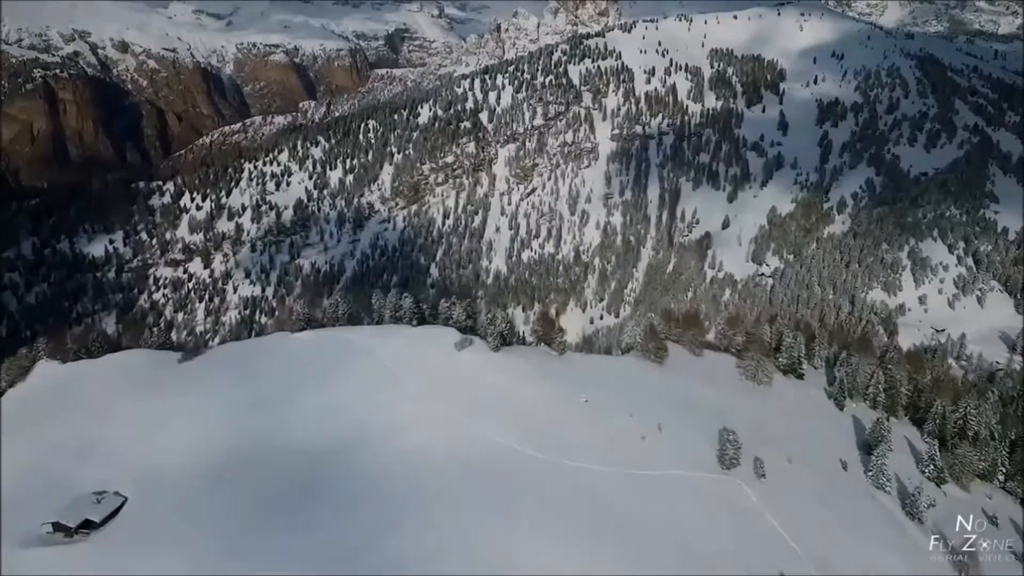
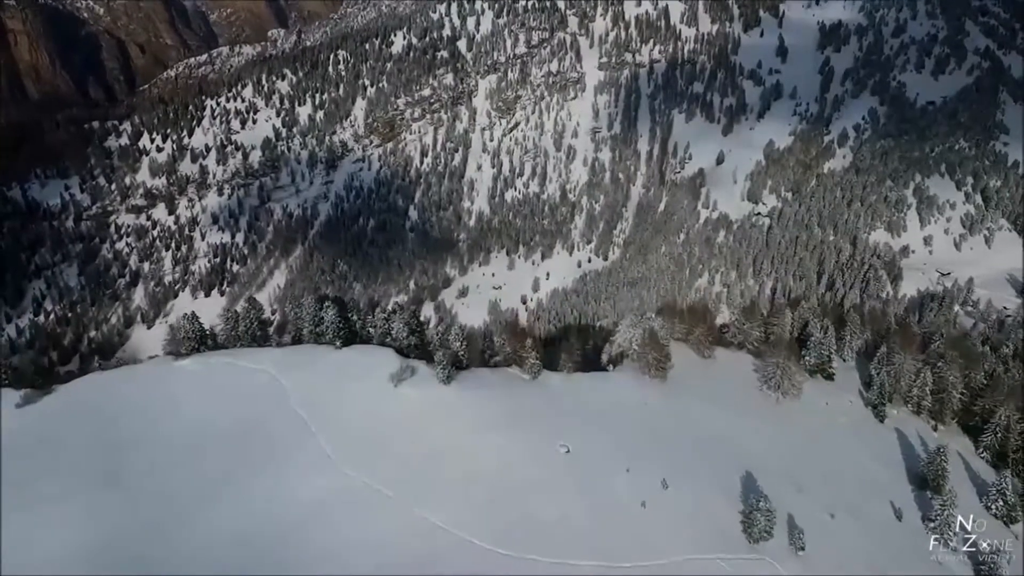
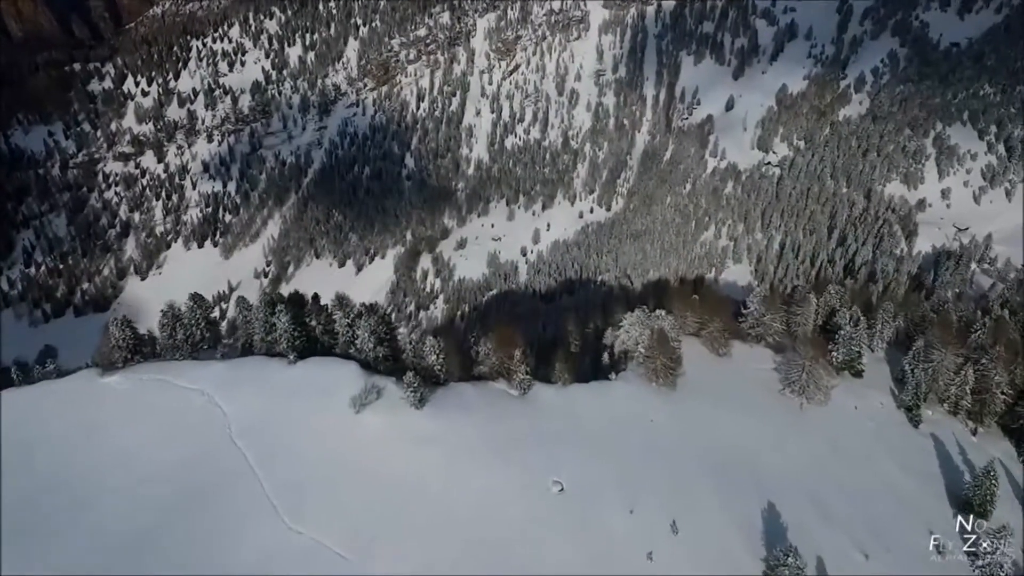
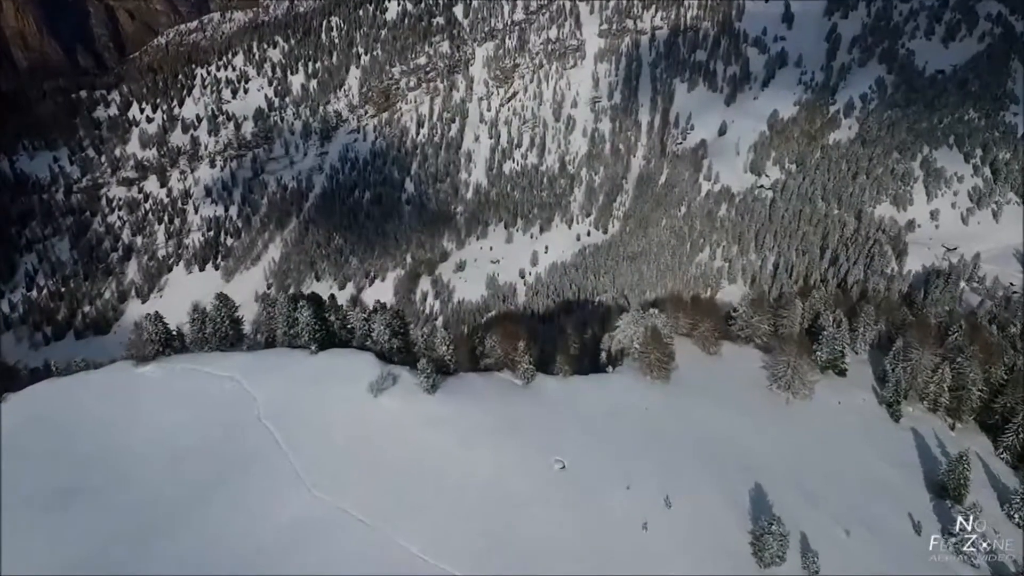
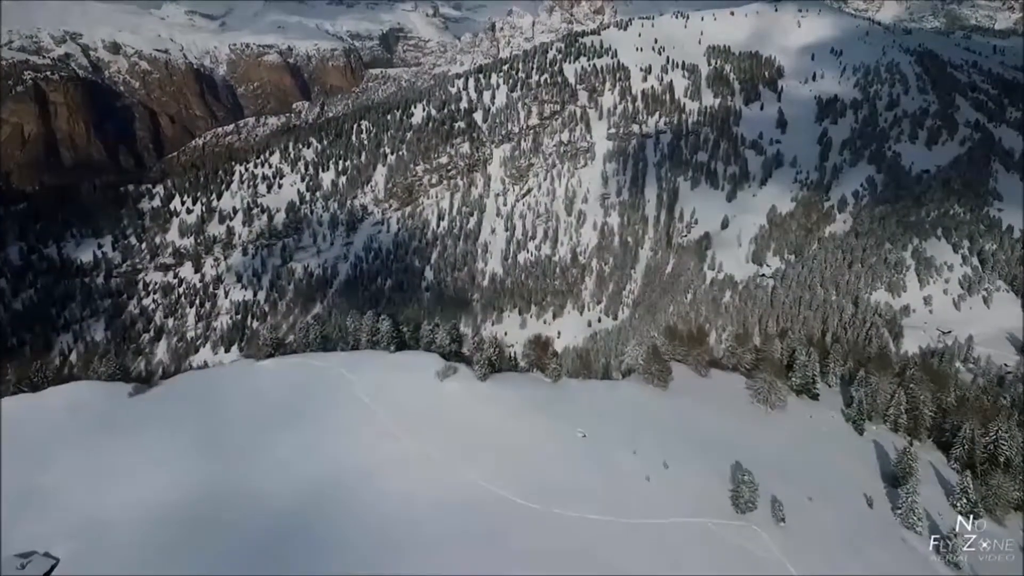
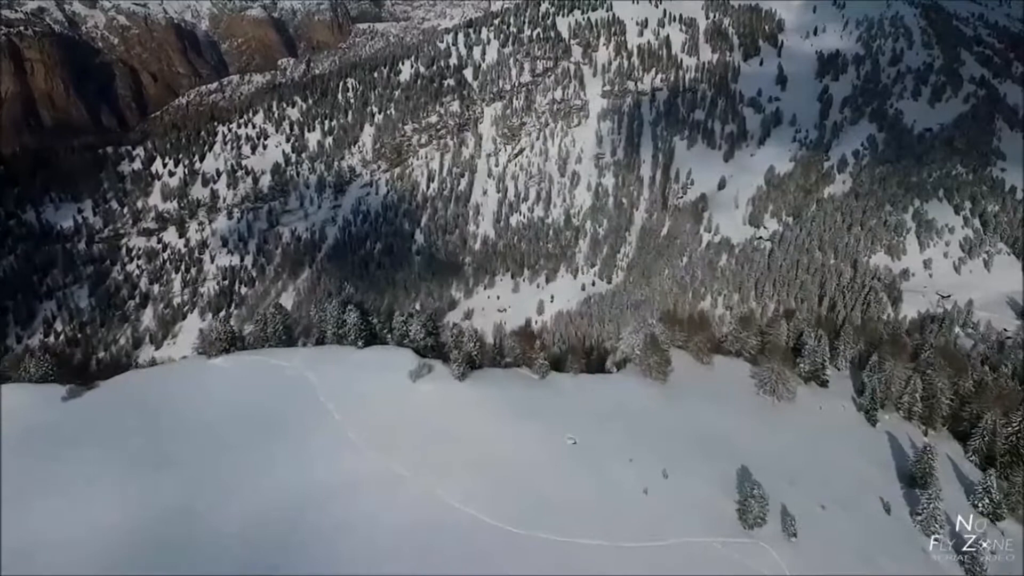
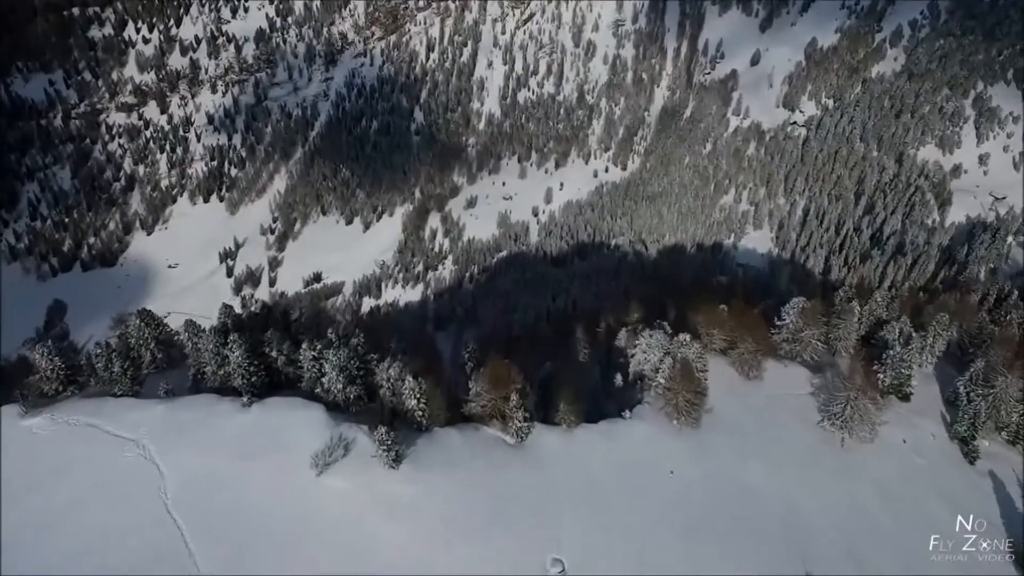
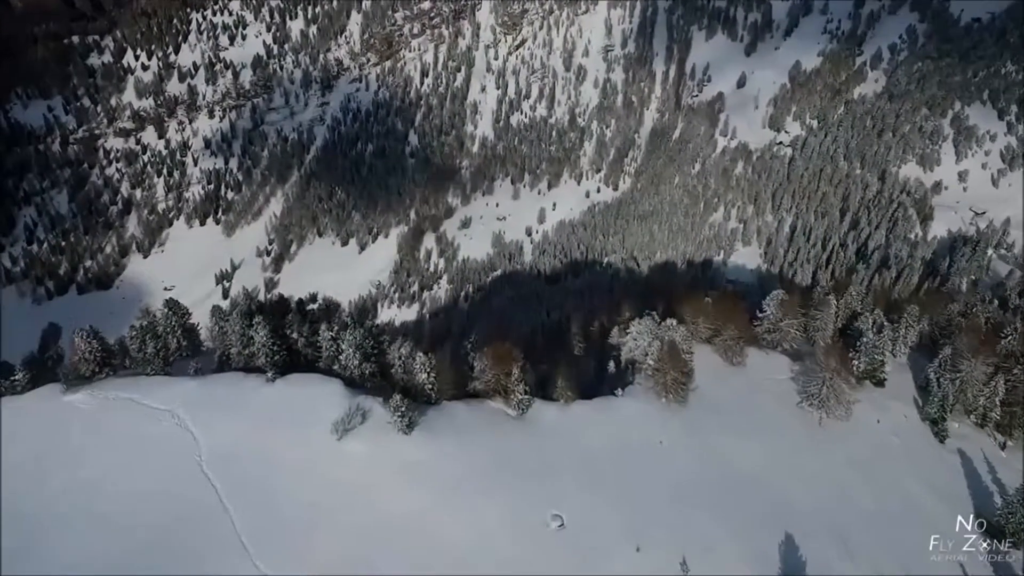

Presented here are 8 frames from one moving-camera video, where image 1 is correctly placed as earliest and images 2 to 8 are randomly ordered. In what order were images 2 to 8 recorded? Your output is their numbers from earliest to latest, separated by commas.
5, 6, 2, 4, 3, 8, 7
